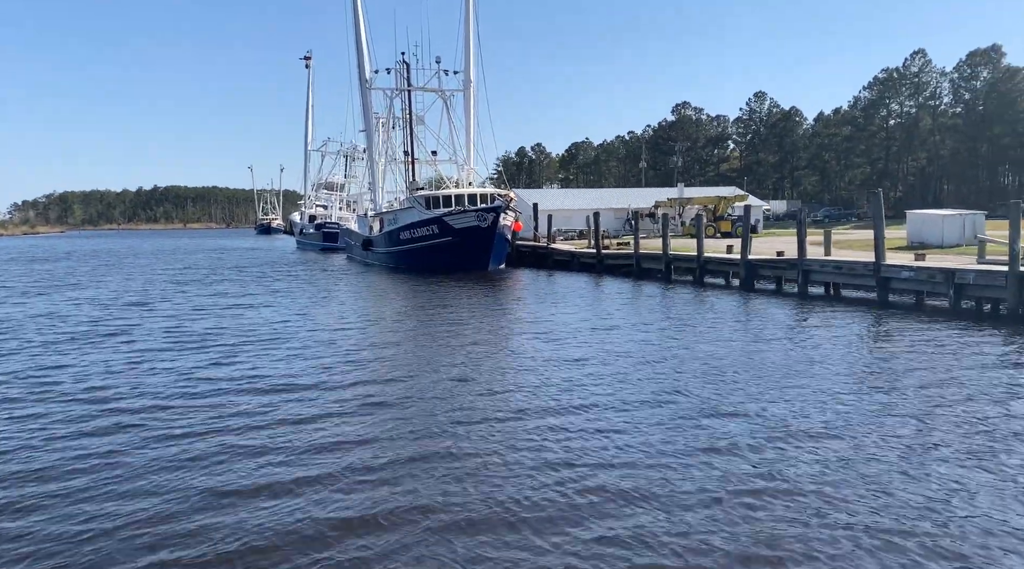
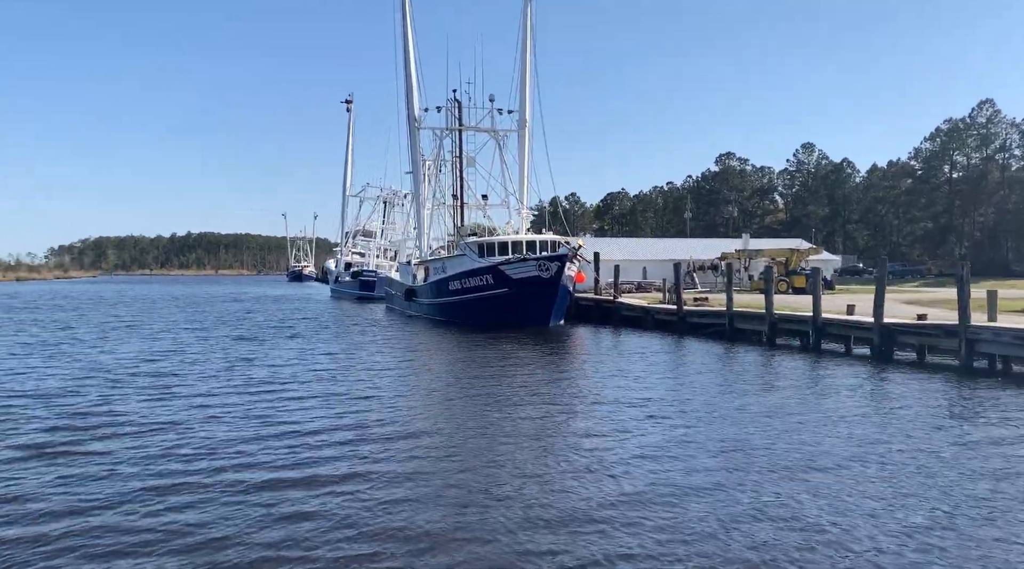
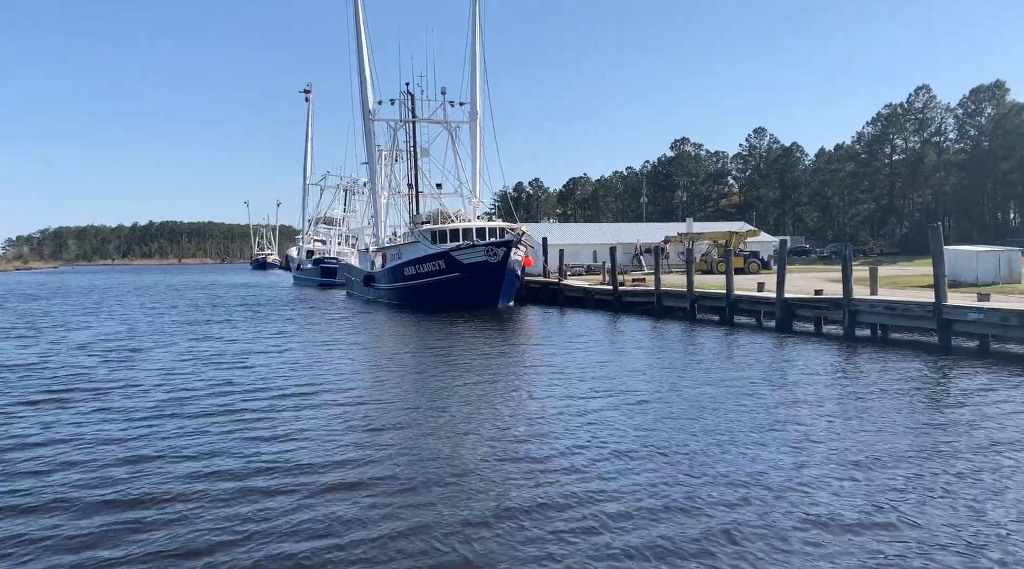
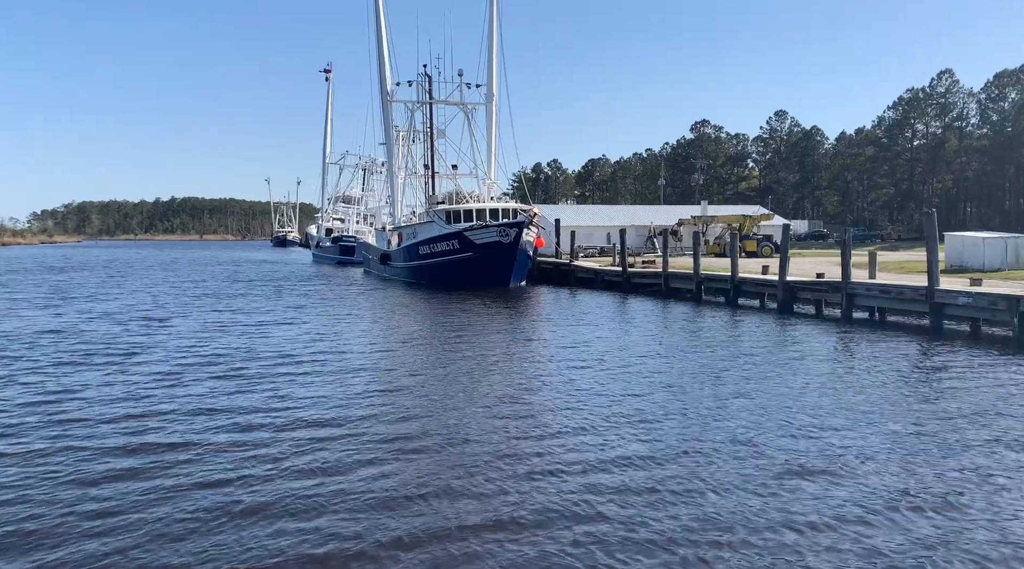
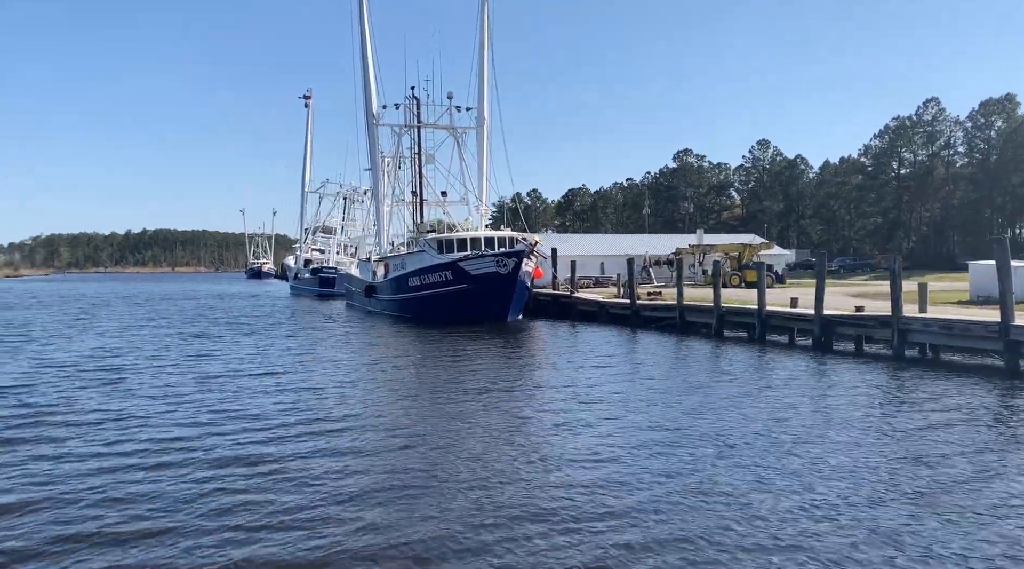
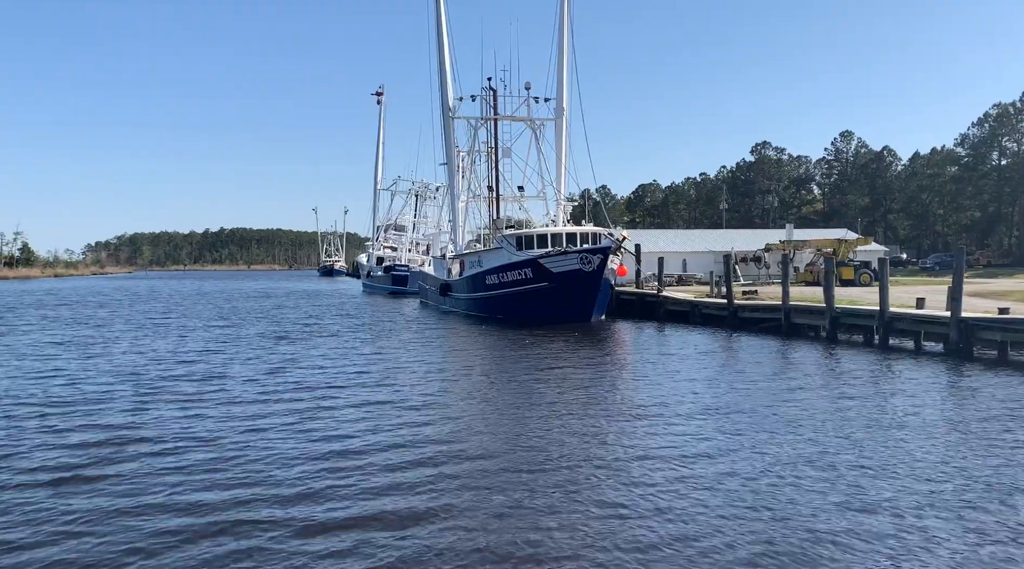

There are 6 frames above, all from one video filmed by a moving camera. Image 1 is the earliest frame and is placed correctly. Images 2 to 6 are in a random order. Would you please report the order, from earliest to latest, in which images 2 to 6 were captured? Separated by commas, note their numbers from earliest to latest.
4, 3, 5, 2, 6
